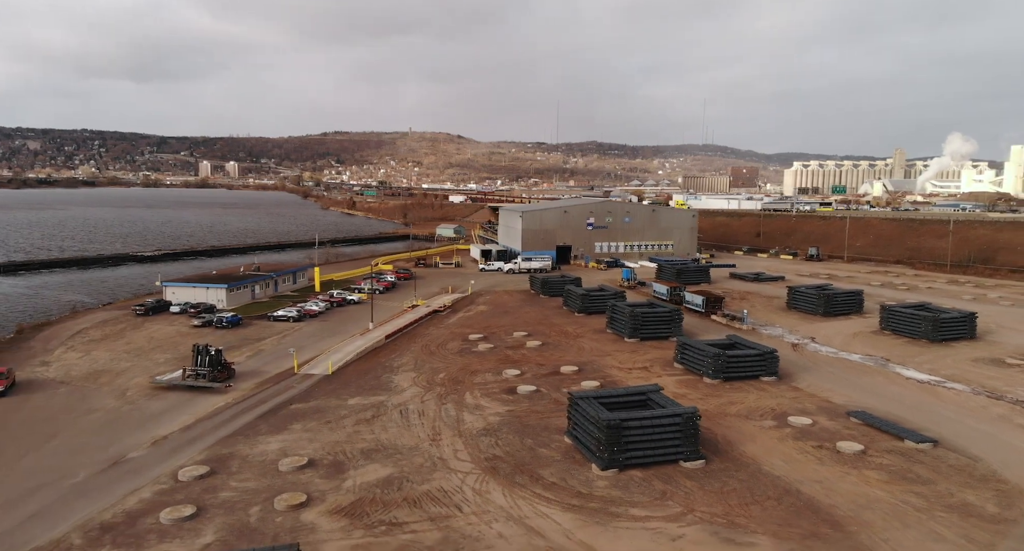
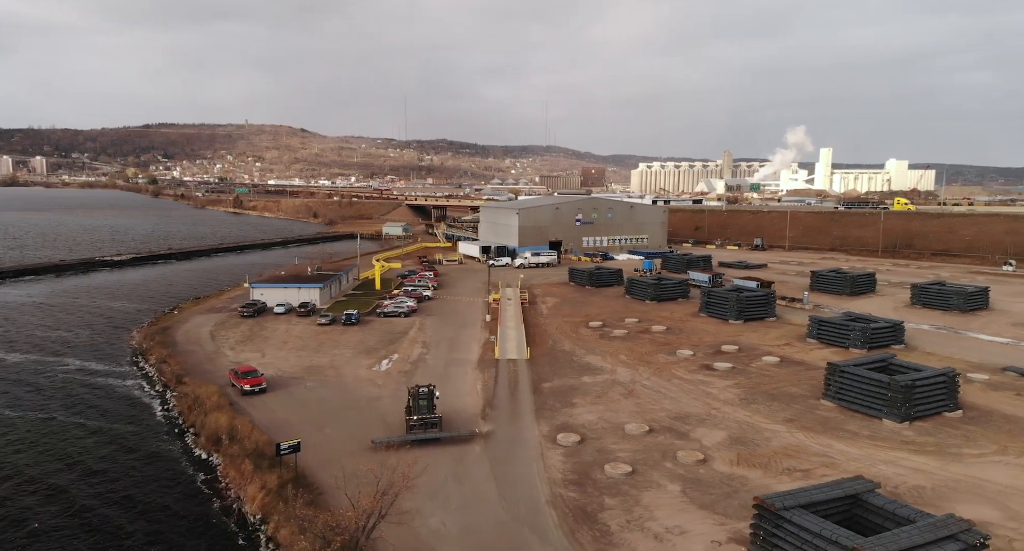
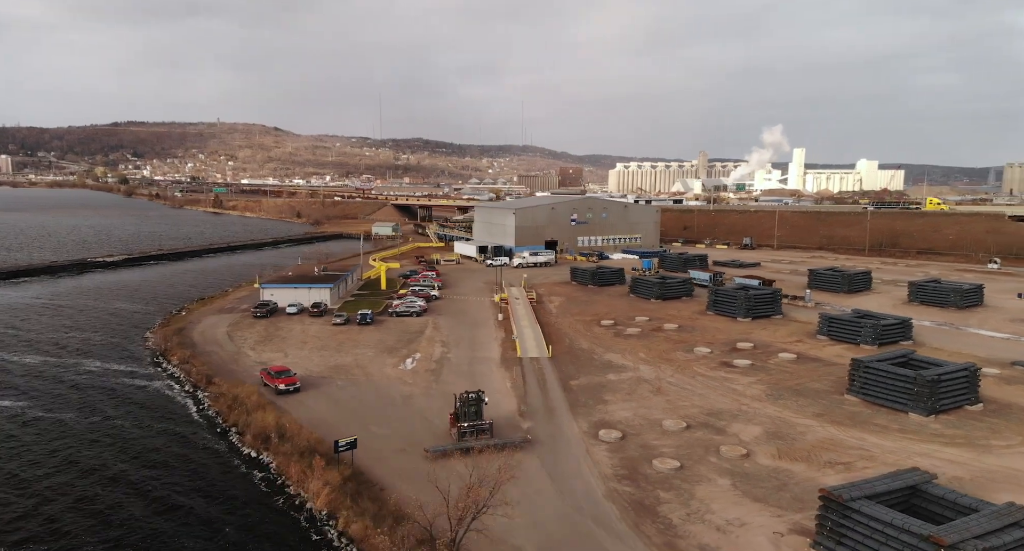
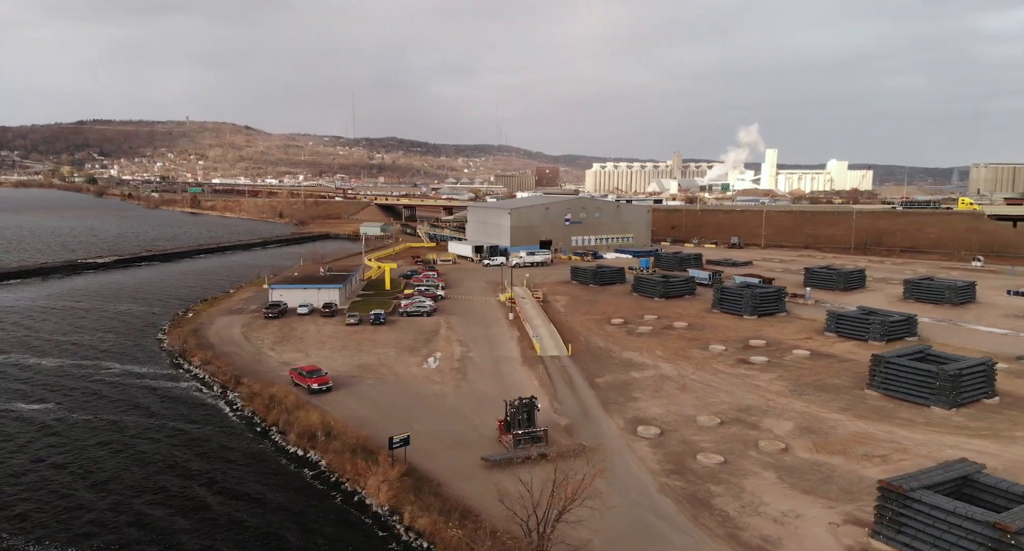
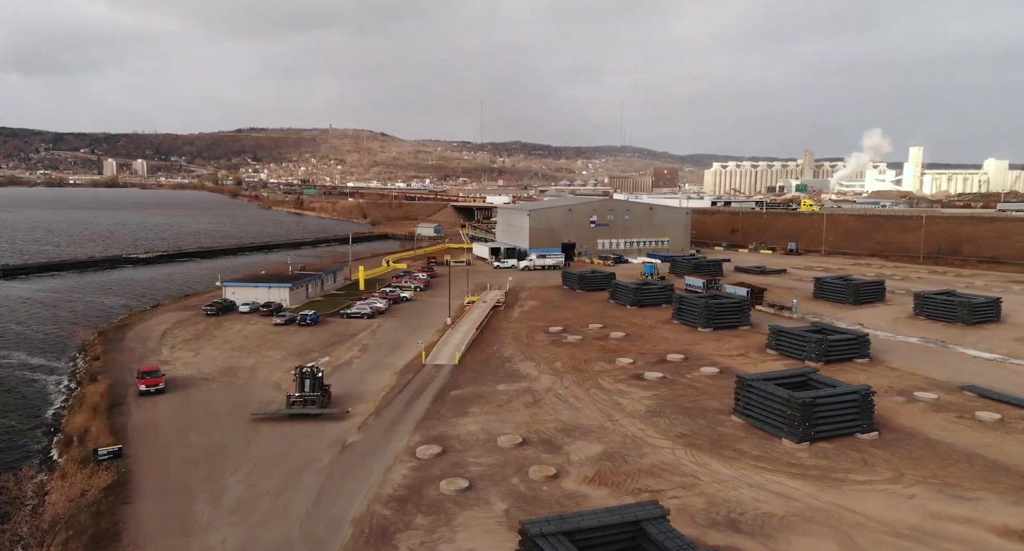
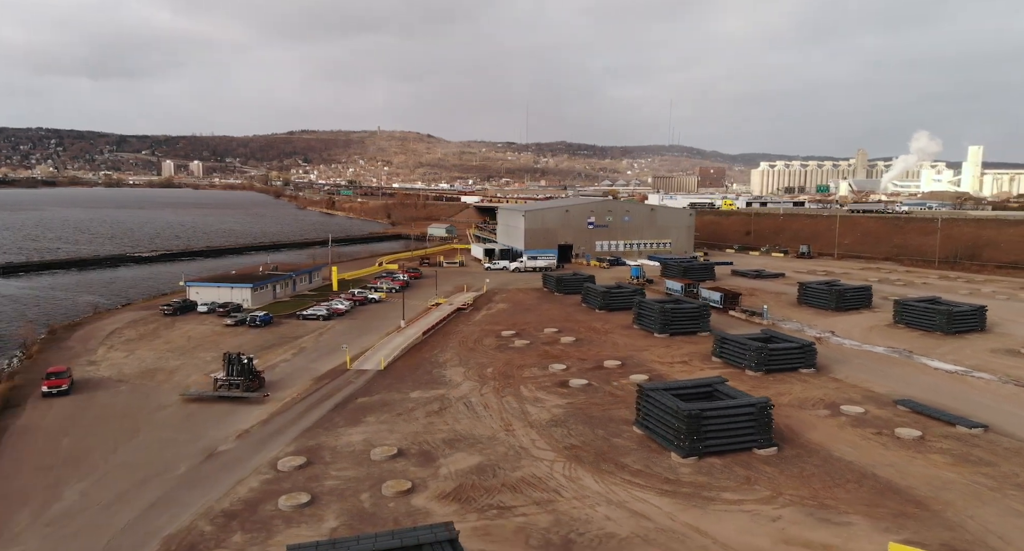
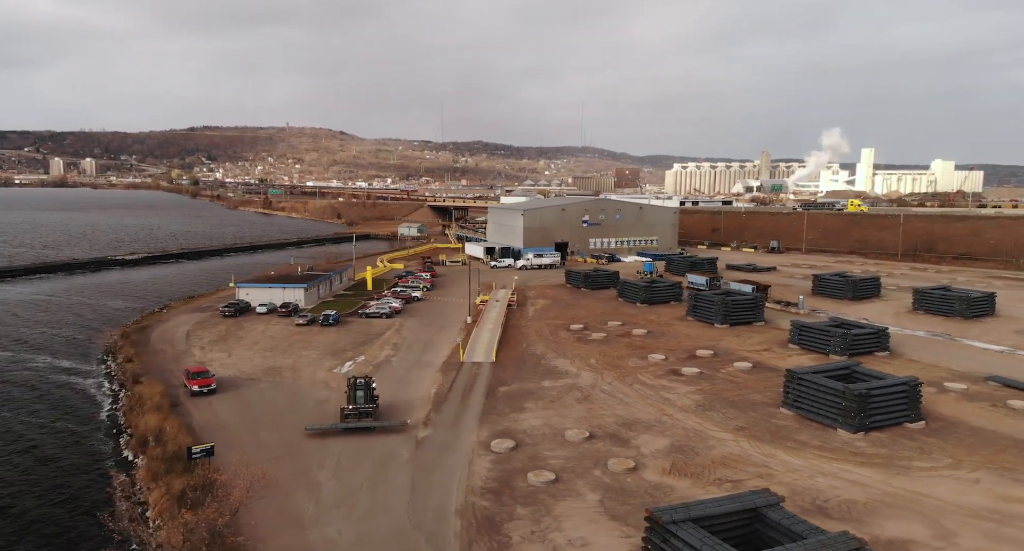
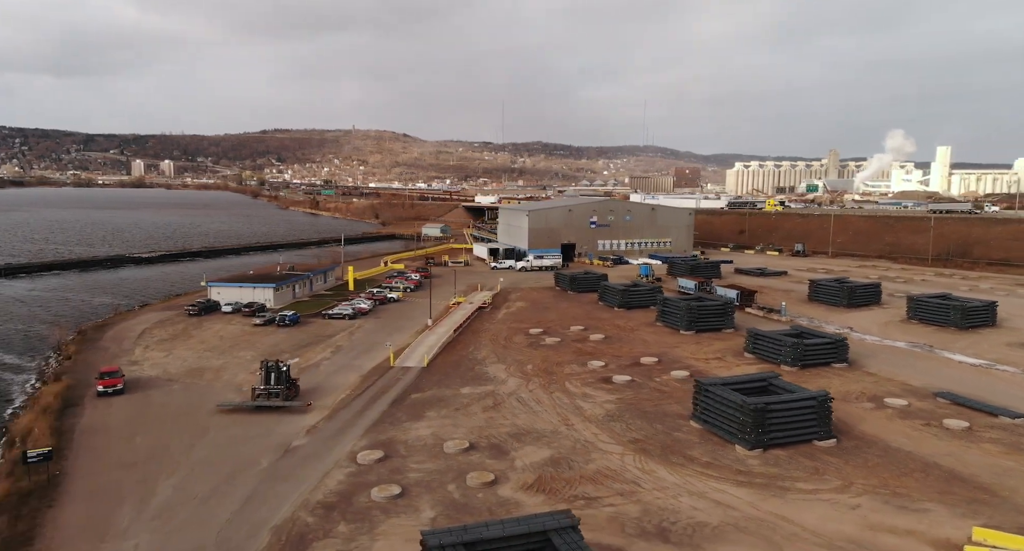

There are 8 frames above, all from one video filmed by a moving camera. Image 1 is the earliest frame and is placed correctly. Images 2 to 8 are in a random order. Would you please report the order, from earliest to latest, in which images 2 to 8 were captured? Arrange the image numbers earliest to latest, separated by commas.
6, 8, 5, 7, 2, 3, 4
